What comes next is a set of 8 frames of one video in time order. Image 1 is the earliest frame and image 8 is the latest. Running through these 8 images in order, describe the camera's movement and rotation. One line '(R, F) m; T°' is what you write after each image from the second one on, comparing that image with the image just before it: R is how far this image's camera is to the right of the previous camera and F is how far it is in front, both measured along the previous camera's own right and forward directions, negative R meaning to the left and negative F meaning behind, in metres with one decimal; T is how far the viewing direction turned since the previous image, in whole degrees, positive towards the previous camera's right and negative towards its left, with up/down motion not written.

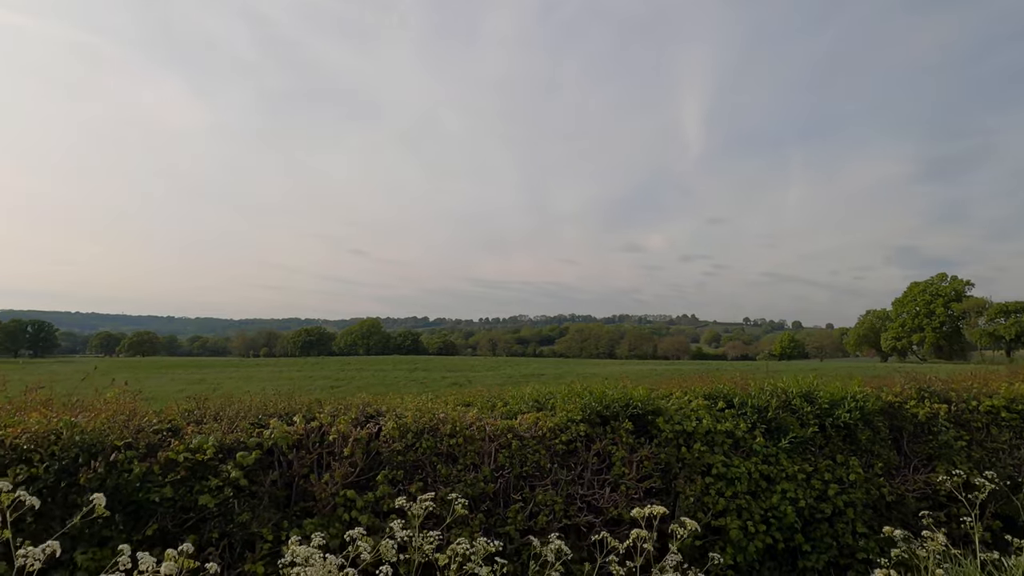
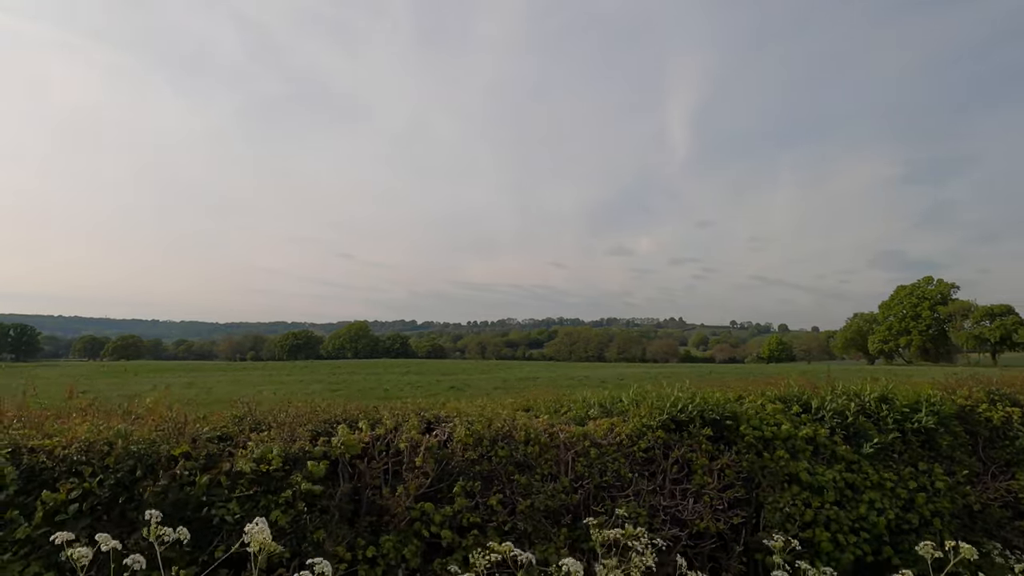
(-0.7, +0.4) m; +1°
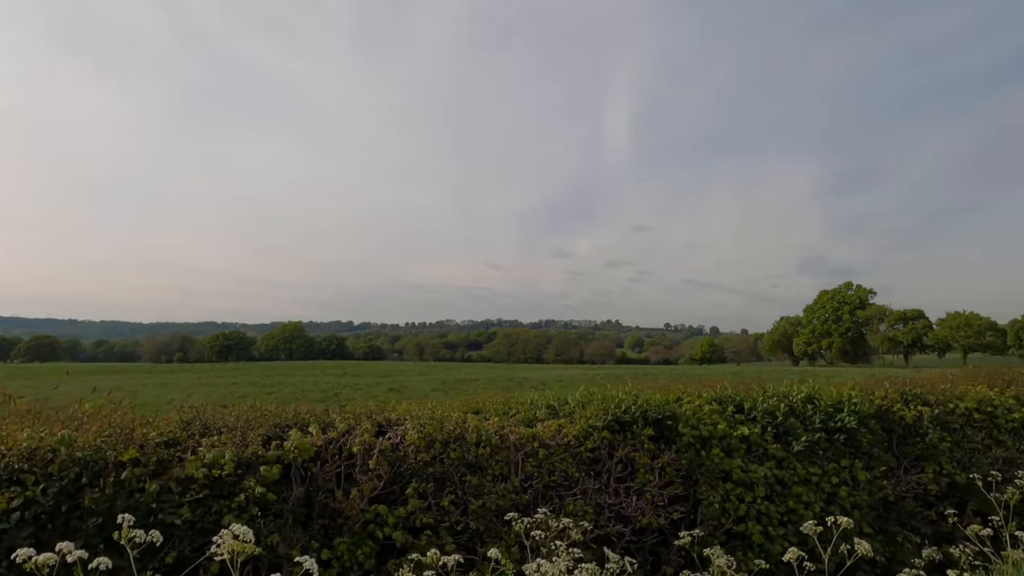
(-0.1, 0.0) m; +6°
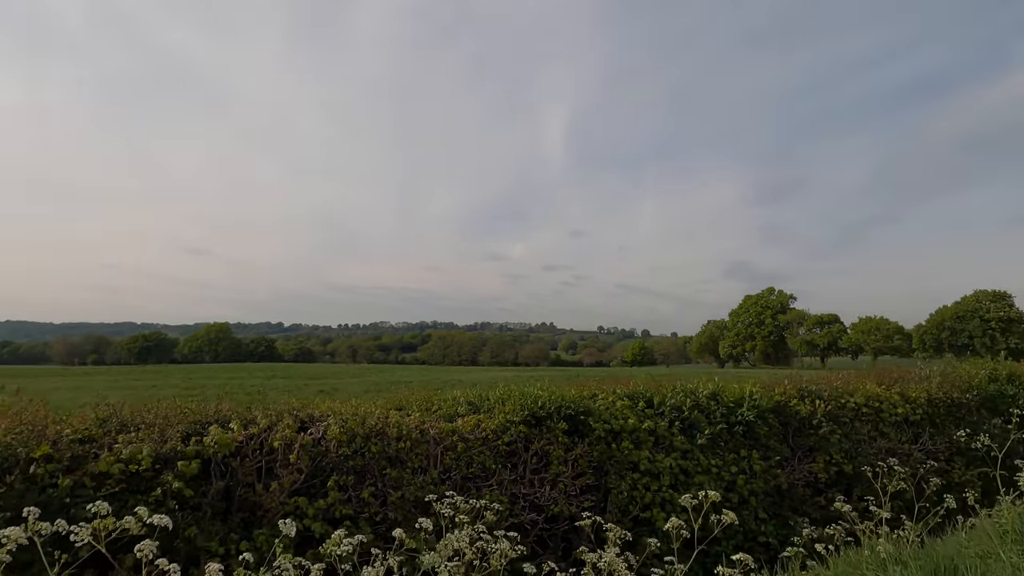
(+0.1, -0.3) m; +7°
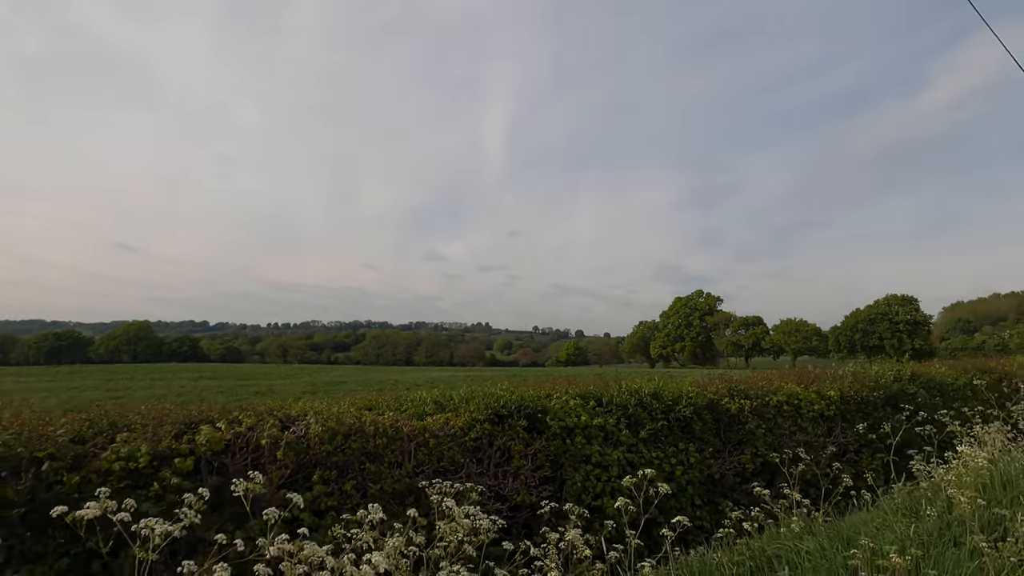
(-0.3, -0.4) m; +7°
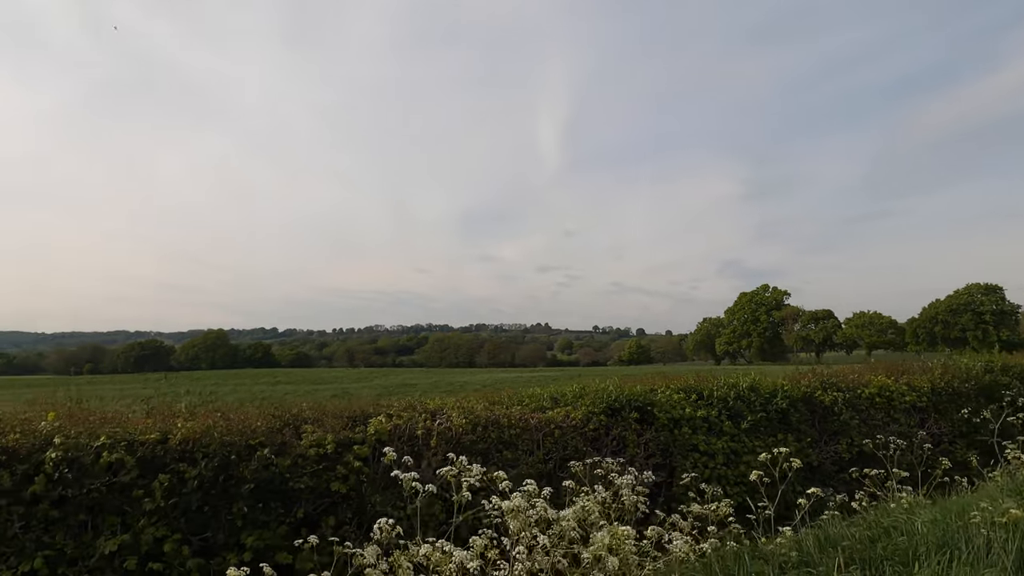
(-0.6, -0.5) m; -6°
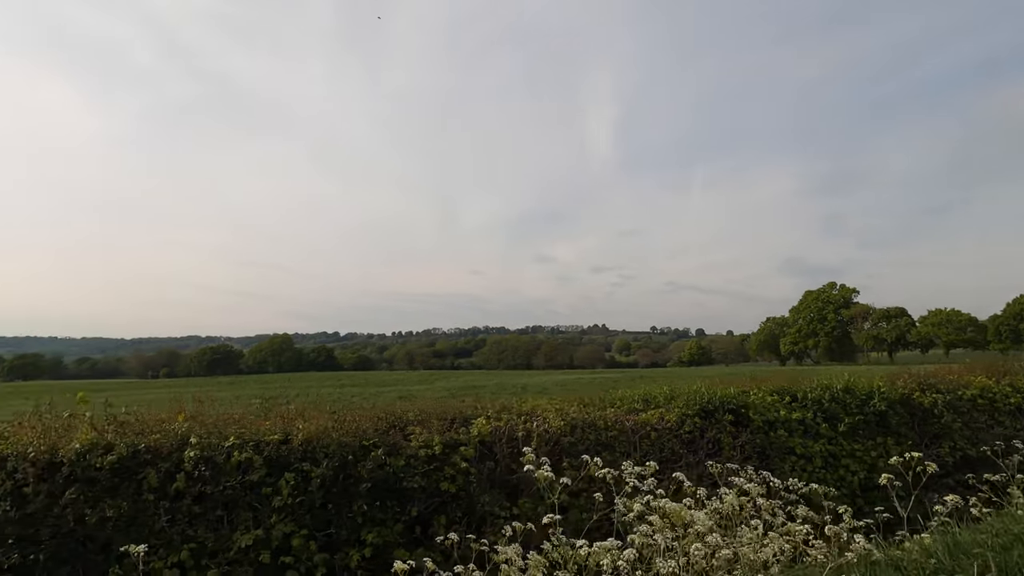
(-0.4, -0.1) m; -6°
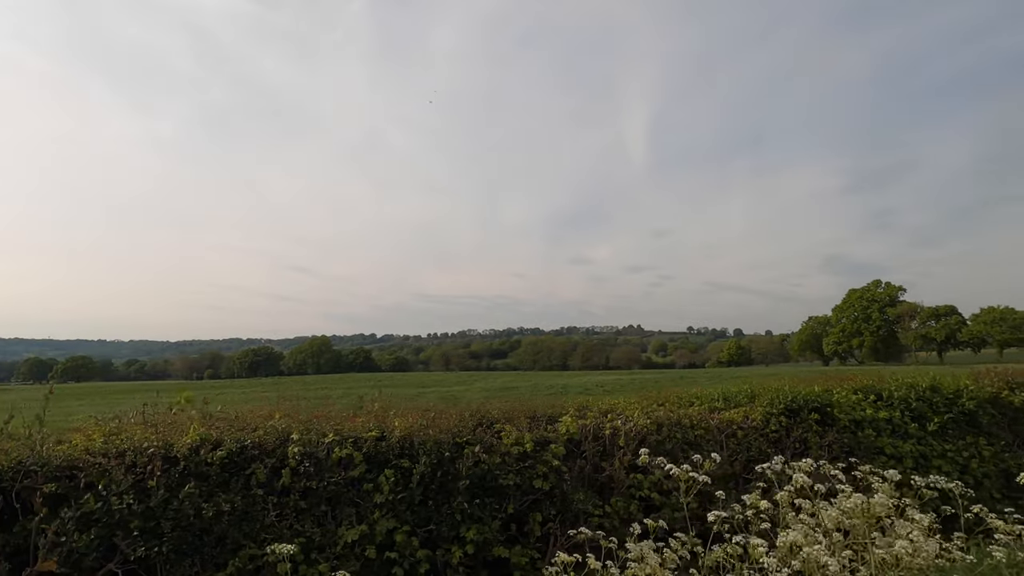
(-0.5, 0.0) m; -3°
